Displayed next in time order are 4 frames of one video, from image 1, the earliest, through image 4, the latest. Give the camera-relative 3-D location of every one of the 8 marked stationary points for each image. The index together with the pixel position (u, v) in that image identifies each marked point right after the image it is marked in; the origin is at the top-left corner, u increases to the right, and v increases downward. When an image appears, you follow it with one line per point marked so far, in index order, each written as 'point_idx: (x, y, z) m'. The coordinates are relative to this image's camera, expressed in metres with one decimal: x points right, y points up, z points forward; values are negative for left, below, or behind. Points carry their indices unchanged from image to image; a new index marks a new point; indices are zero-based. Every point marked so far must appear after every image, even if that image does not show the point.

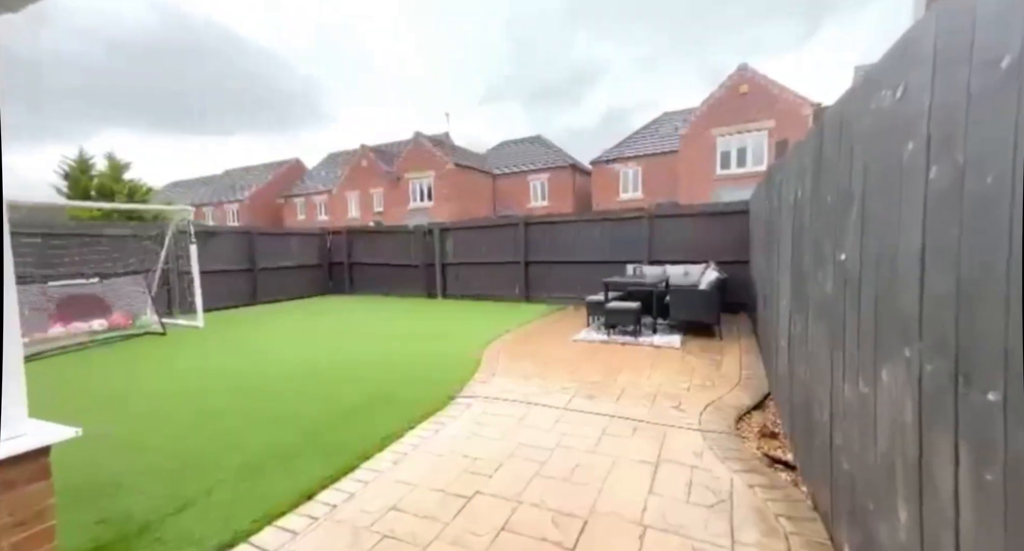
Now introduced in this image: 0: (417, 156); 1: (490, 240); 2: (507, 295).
0: (-3.9, +4.8, +18.9) m
1: (-0.6, +0.7, +9.3) m
2: (-0.3, -0.4, +9.2) m
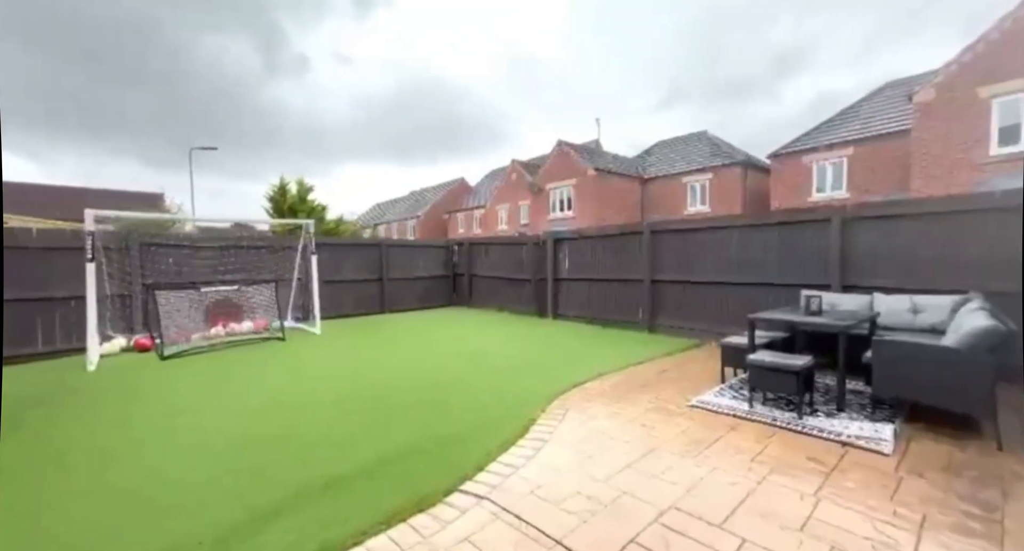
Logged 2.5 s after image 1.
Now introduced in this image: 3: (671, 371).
0: (+2.2, +4.2, +17.9) m
1: (+1.6, +0.4, +7.7) m
2: (+1.9, -0.7, +7.5) m
3: (+1.5, -0.9, +4.5) m
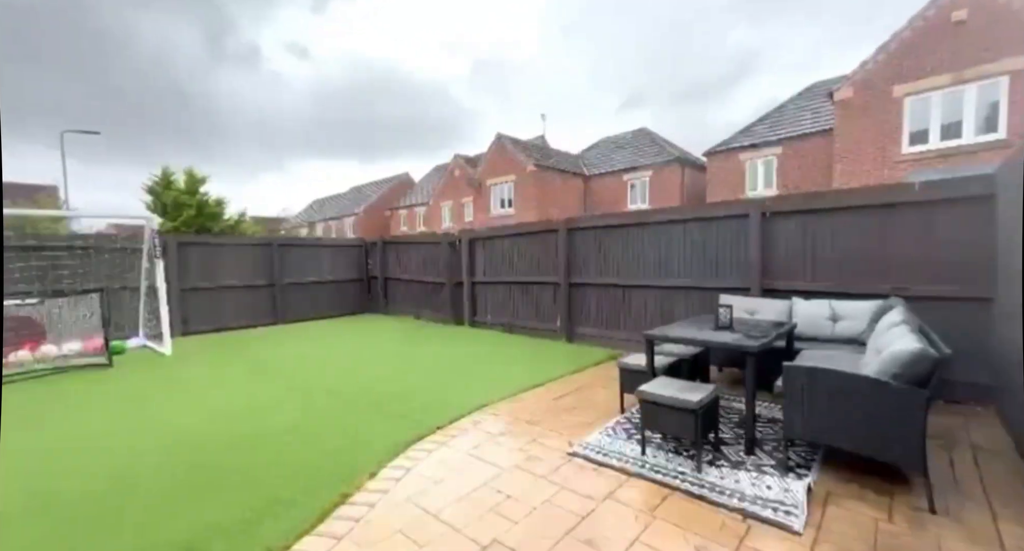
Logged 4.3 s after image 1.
0: (-0.3, +4.2, +17.2) m
1: (+0.3, +0.4, +7.0) m
2: (+0.5, -0.7, +6.8) m
3: (+0.4, -1.0, +3.8) m
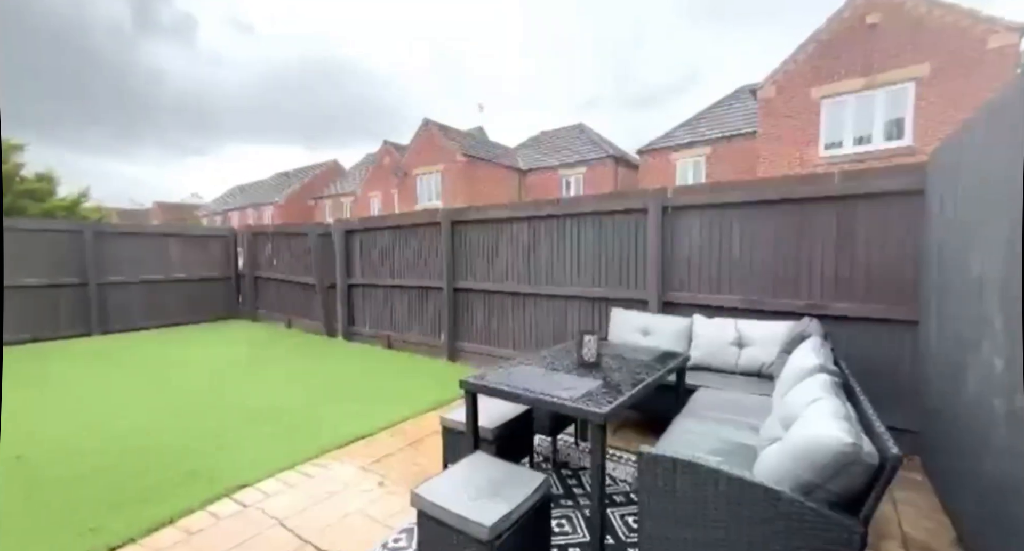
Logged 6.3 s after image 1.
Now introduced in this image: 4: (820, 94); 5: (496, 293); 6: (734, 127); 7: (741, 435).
0: (-3.0, +4.4, +15.9) m
1: (-1.3, +0.3, +5.8) m
2: (-1.0, -0.8, +5.7) m
3: (-0.8, -1.1, +2.7) m
4: (+5.9, +3.5, +9.1) m
5: (-0.2, -0.2, +5.0) m
6: (+5.0, +3.4, +10.9) m
7: (+1.0, -0.7, +2.1) m
